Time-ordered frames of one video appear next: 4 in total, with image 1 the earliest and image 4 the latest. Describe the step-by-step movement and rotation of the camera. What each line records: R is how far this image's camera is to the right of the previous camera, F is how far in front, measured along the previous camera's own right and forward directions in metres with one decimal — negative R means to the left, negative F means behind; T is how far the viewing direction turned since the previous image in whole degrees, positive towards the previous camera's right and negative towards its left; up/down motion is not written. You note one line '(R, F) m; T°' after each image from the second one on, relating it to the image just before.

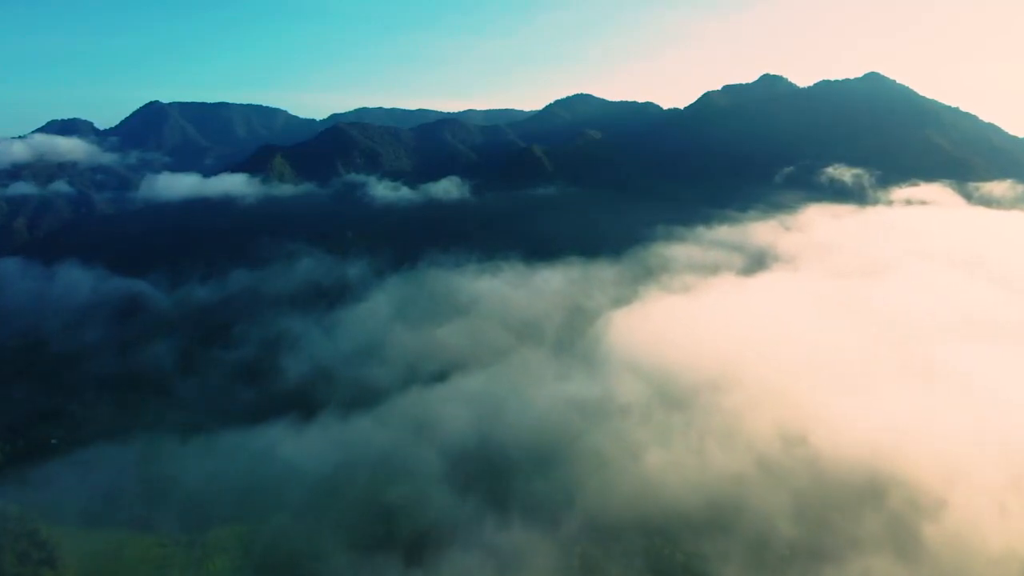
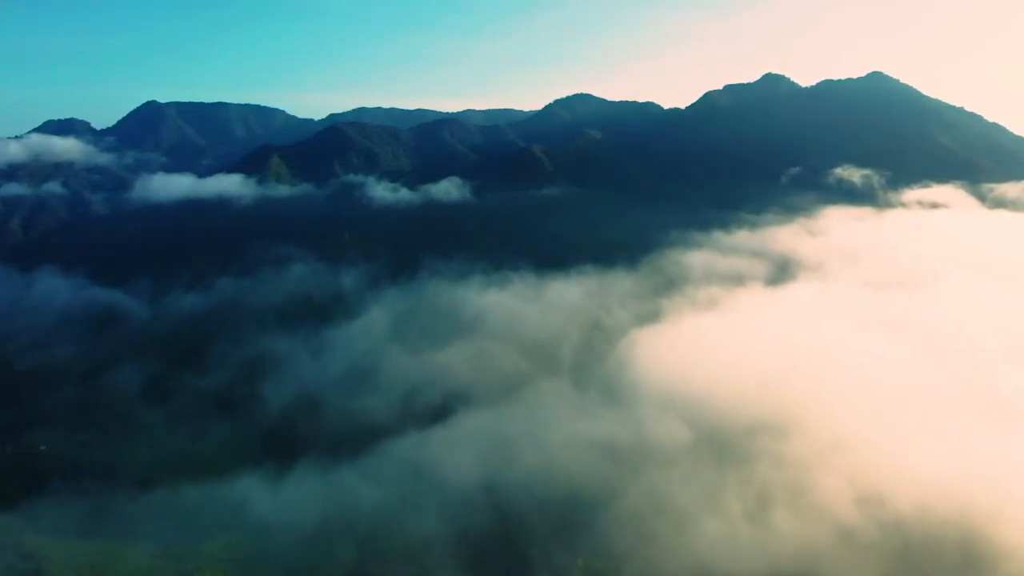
(-1.2, +7.3) m; 0°
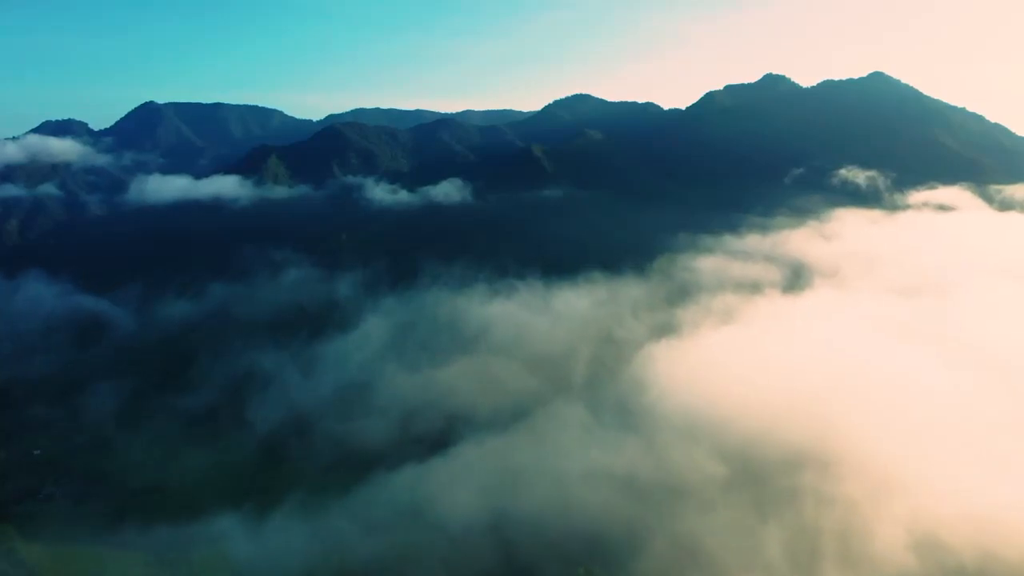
(-0.7, +4.1) m; 0°
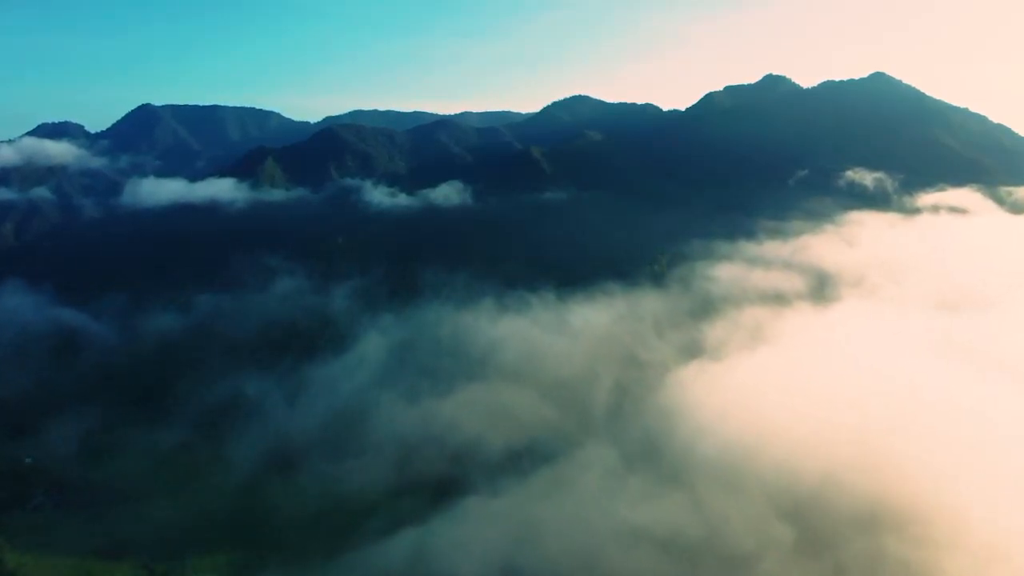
(-1.3, +5.6) m; 0°
